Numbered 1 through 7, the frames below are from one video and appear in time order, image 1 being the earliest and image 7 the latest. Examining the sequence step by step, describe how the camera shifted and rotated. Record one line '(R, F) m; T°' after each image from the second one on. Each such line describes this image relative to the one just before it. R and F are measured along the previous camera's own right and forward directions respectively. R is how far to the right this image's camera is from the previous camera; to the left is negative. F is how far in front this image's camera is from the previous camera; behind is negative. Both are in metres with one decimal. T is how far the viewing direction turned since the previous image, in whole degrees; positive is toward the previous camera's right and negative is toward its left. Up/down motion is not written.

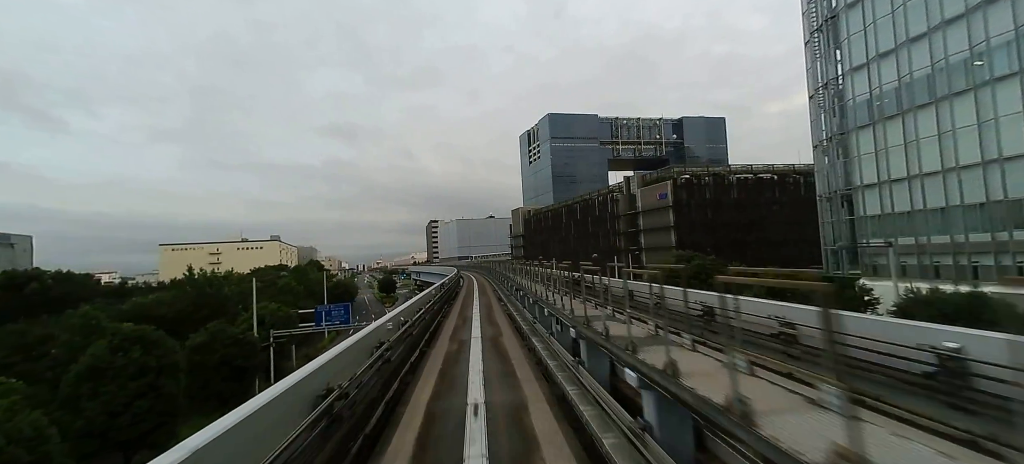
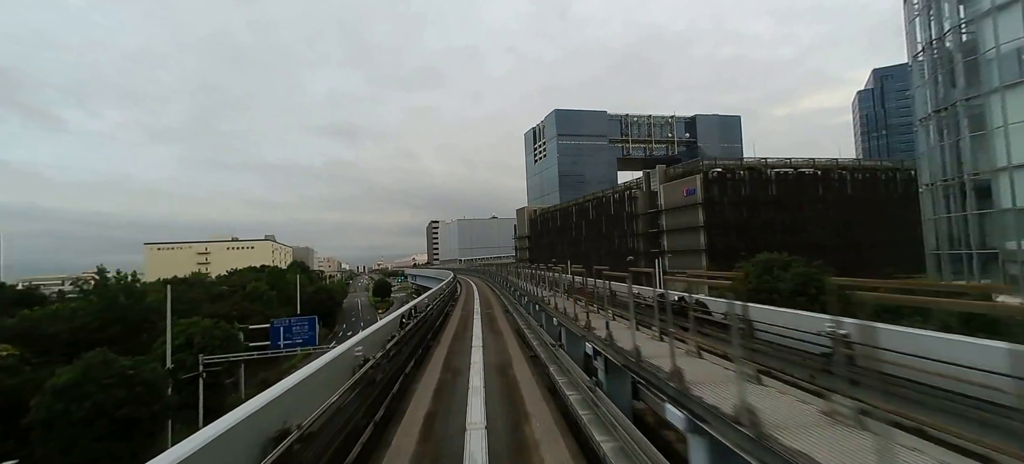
(-0.2, +2.1) m; 0°
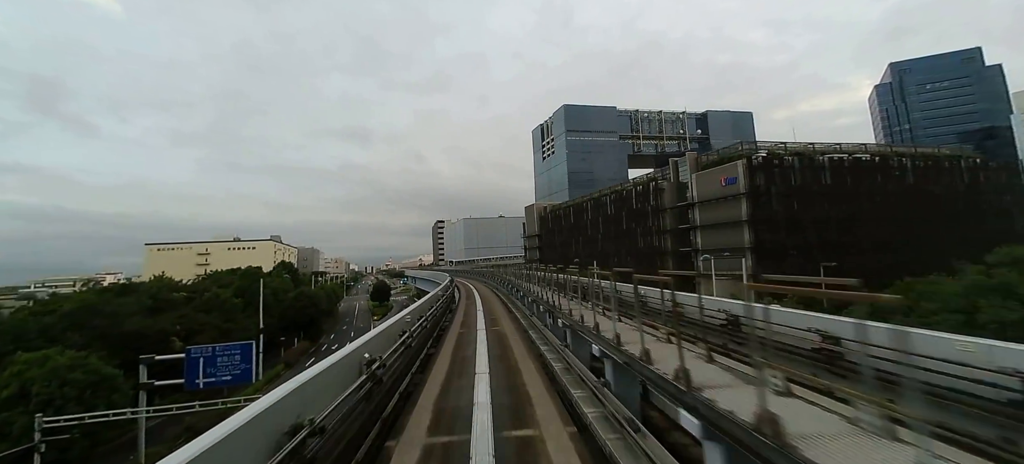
(-0.1, +2.2) m; -1°
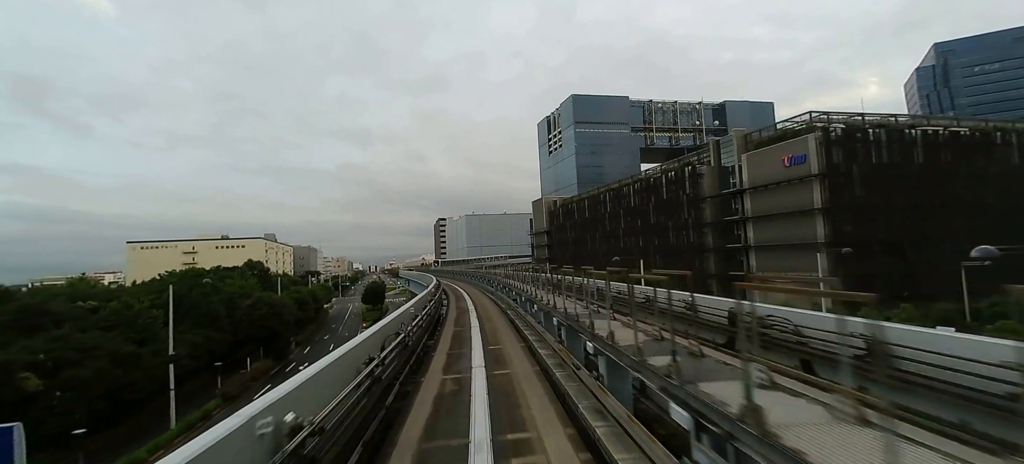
(-0.2, +2.7) m; -1°
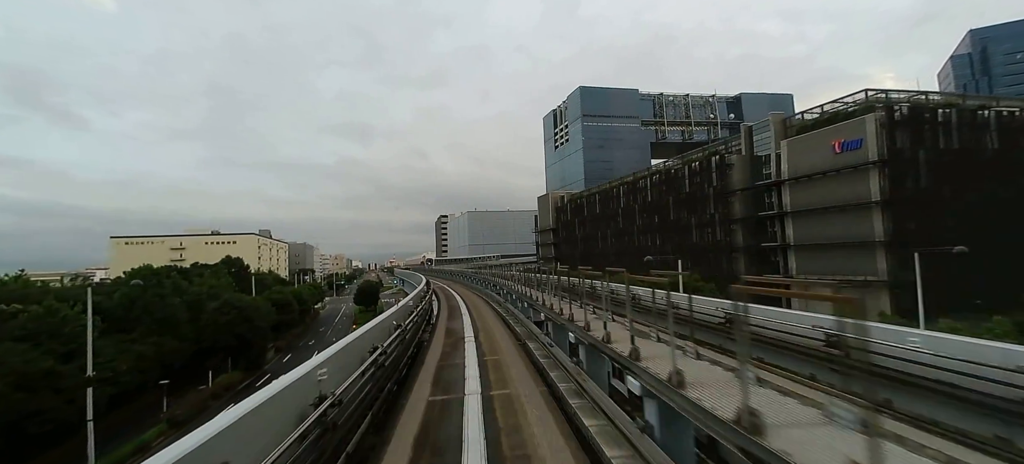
(-0.2, +1.5) m; 0°
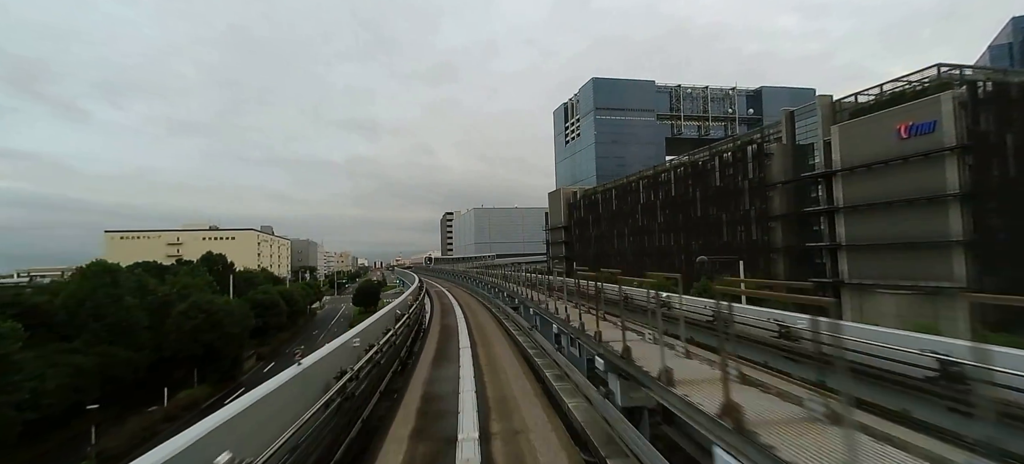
(-0.1, +1.3) m; -1°
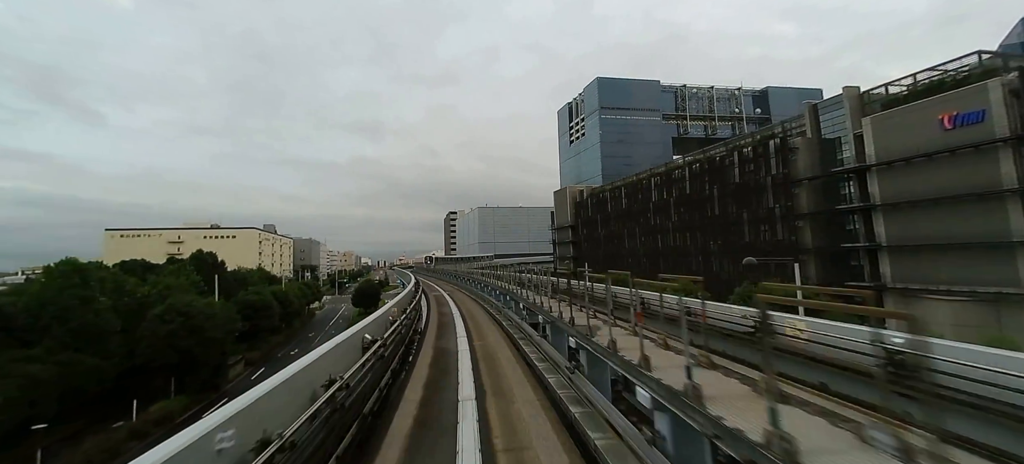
(-0.1, +0.8) m; -1°
